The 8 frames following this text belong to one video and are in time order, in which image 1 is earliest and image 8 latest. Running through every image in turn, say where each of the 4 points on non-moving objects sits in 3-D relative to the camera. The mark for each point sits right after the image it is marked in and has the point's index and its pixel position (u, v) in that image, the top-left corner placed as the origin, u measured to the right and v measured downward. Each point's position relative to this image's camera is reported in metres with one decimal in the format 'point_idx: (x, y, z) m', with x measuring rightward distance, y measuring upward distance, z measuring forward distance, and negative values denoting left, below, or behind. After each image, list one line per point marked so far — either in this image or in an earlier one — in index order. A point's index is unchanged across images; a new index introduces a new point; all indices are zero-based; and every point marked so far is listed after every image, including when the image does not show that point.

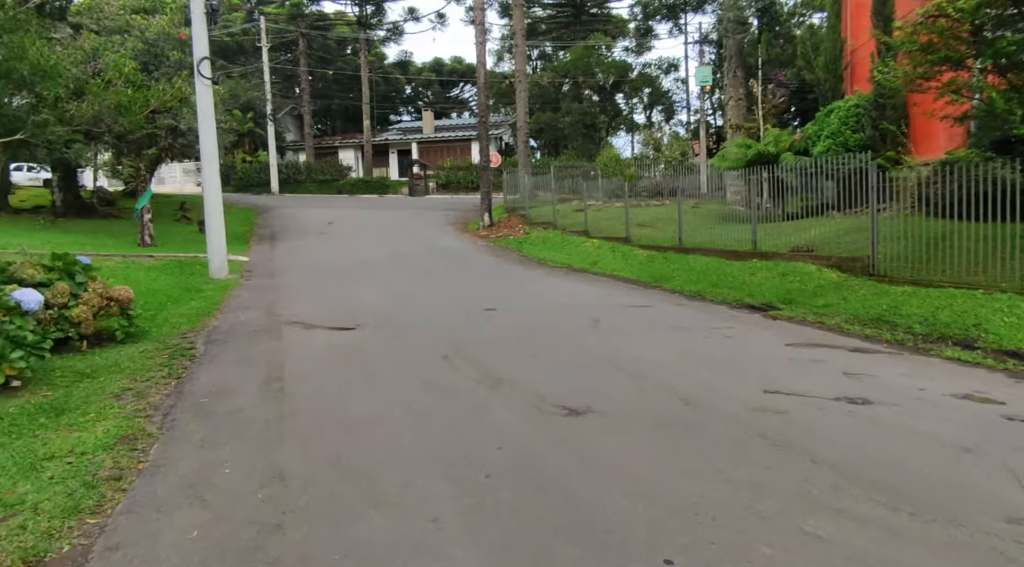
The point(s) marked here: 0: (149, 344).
0: (-3.9, -0.6, +10.2) m
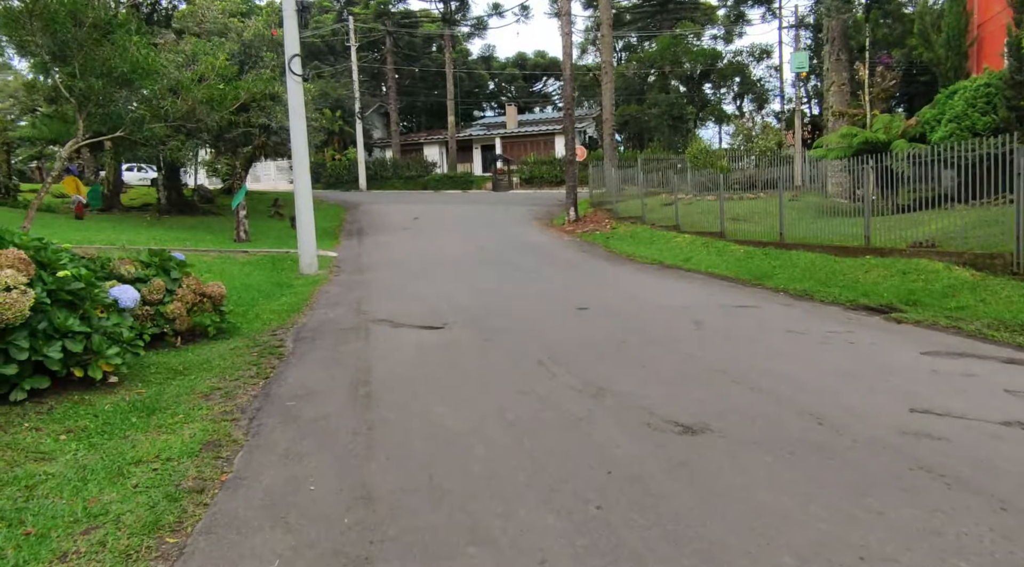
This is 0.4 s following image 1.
0: (-2.9, -0.6, +10.0) m
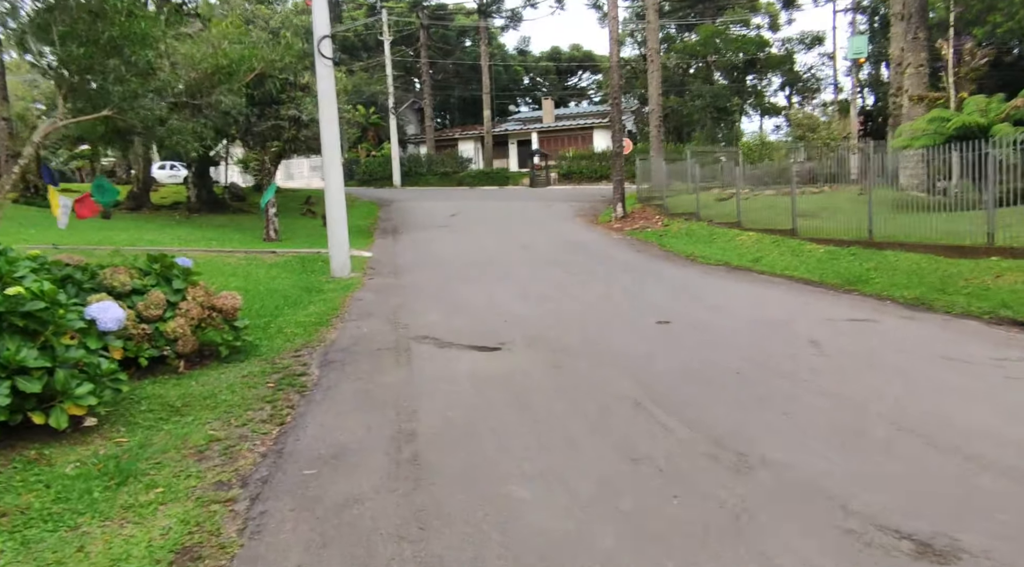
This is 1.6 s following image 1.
0: (-2.2, -0.7, +8.3) m
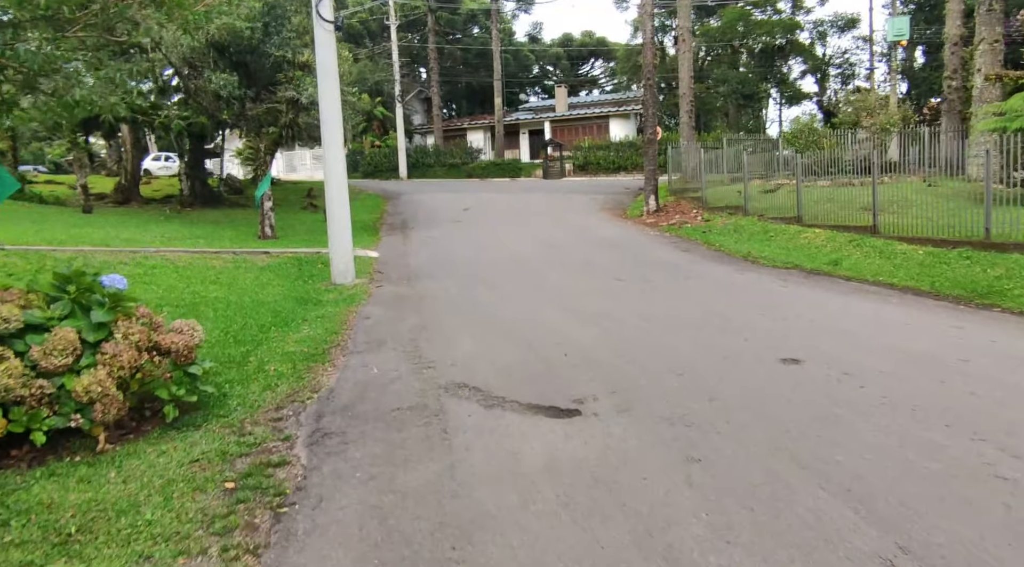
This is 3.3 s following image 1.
0: (-1.7, -0.9, +5.6) m
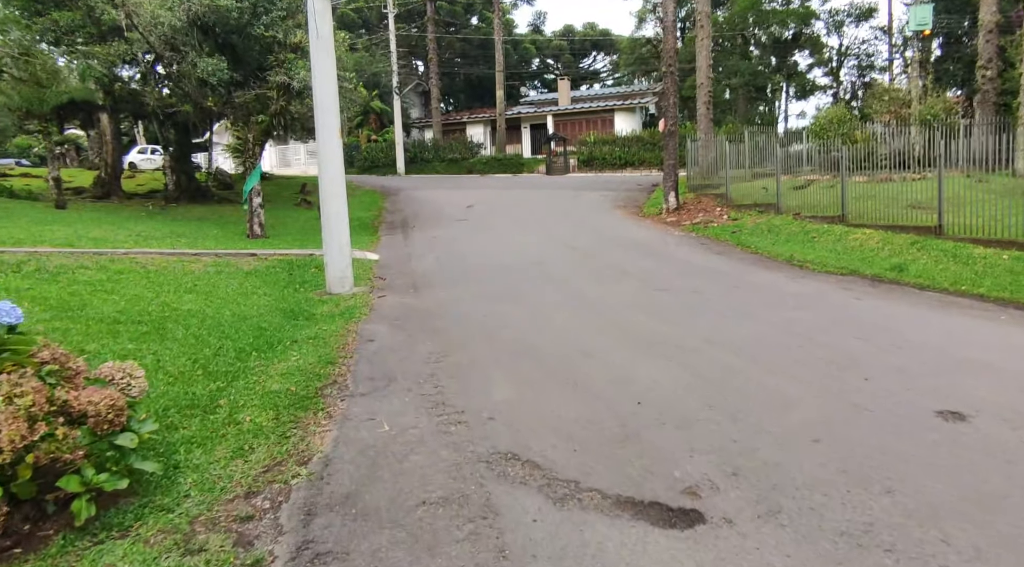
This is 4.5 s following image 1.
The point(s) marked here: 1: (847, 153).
0: (-1.4, -1.0, +3.7) m
1: (+6.5, +2.5, +18.6) m
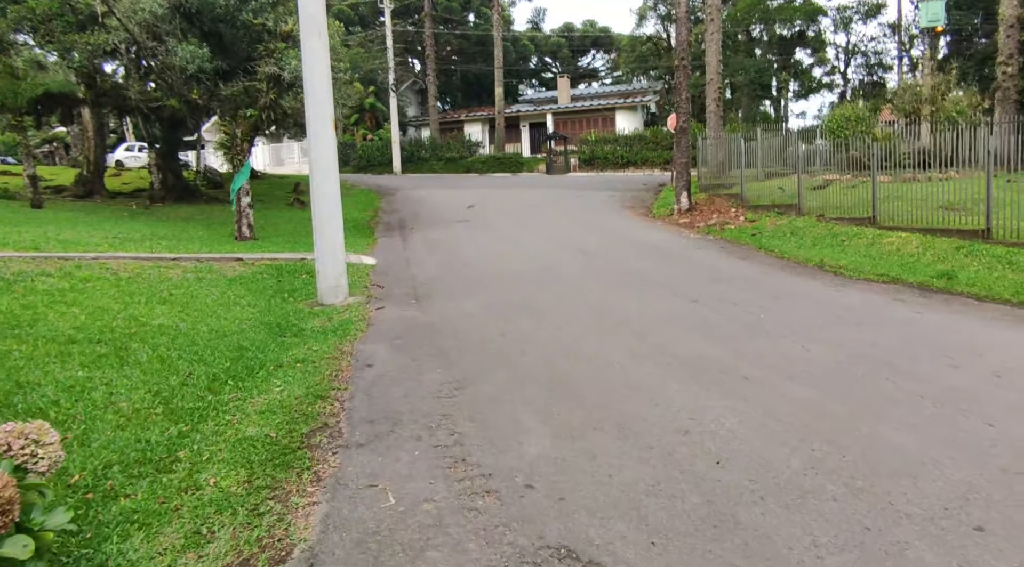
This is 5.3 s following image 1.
0: (-1.2, -1.1, +2.4) m
1: (+6.7, +2.4, +17.4) m
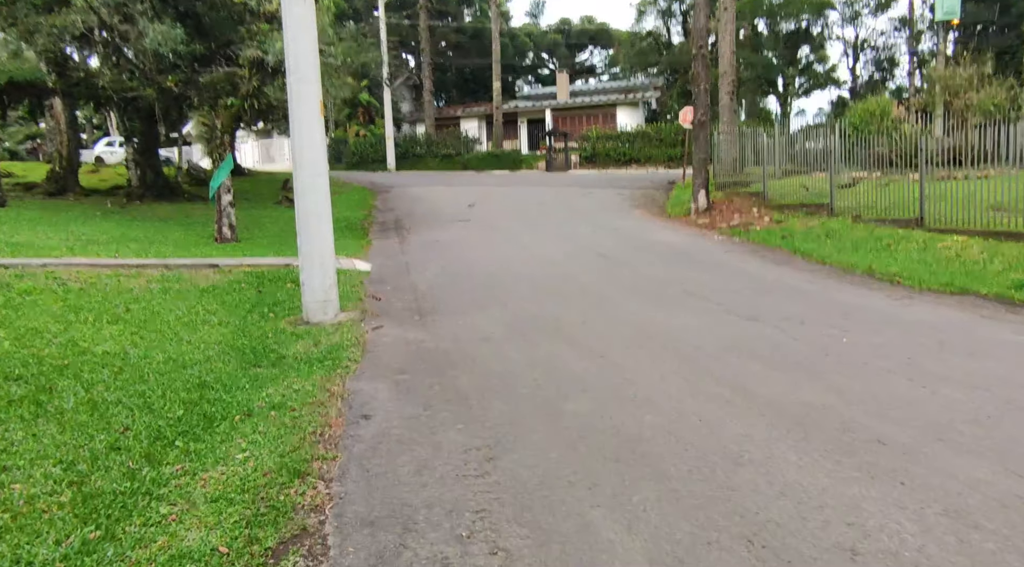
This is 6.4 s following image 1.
0: (-0.9, -1.3, +0.7) m
1: (+6.8, +2.3, +15.8) m
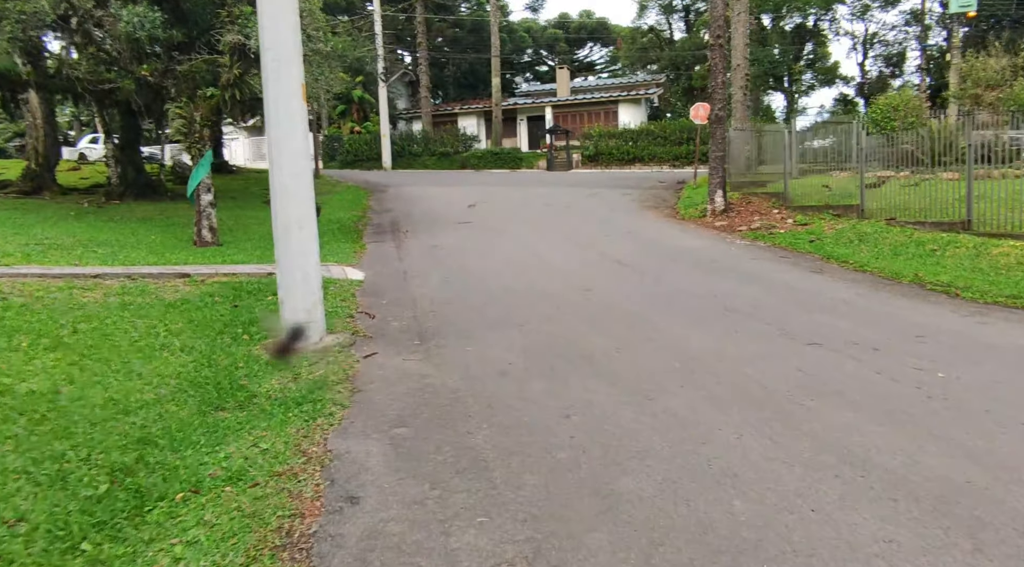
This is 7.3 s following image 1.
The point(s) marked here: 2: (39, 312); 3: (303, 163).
0: (-0.8, -1.4, -0.7) m
1: (+6.9, +2.2, +14.4) m
2: (-4.0, -0.2, +8.0) m
3: (-1.6, +1.0, +7.4) m
